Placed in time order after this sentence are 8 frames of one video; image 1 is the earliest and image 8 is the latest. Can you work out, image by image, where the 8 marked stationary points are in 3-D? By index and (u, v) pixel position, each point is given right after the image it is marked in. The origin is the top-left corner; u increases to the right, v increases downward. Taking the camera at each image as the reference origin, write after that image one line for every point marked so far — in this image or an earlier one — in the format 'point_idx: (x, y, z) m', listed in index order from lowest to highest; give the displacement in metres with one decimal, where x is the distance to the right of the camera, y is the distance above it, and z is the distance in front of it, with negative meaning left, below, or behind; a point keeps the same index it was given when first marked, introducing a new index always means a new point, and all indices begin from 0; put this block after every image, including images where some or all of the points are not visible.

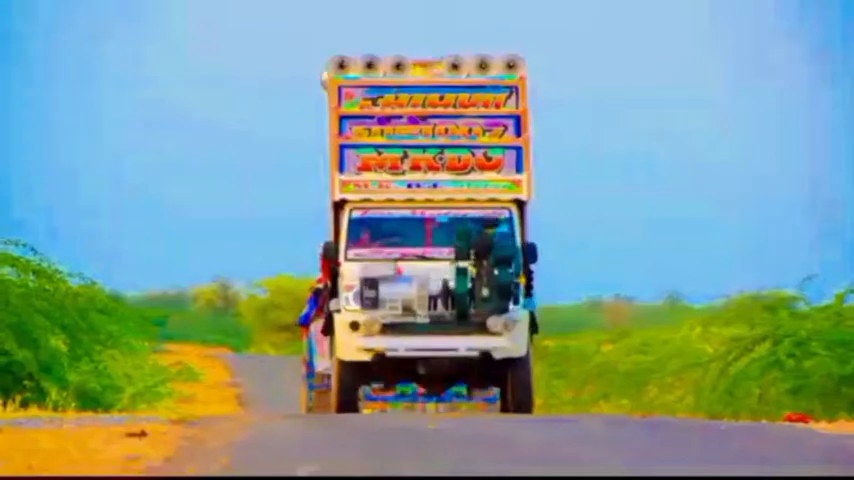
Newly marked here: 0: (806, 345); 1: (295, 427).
0: (+4.5, -1.3, +19.8) m
1: (-1.6, -2.1, +19.2) m
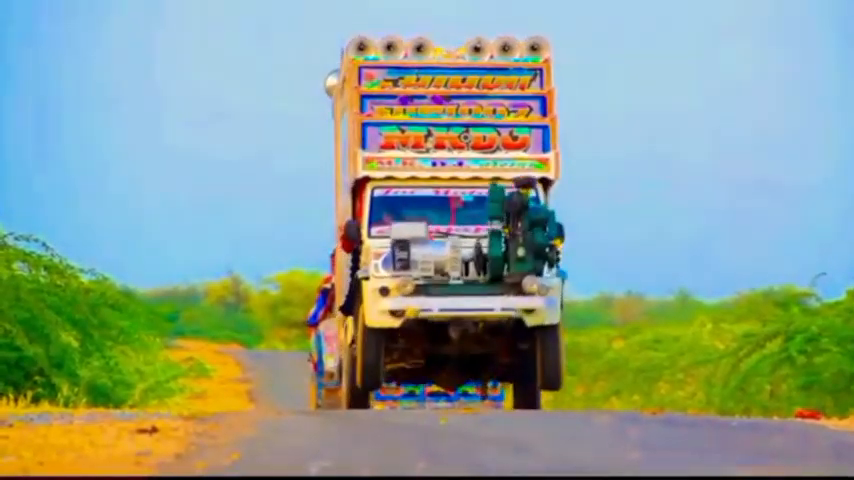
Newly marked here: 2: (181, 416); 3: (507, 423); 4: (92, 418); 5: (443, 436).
0: (+4.7, -1.2, +19.6) m
1: (-1.5, -2.1, +19.2) m
2: (-3.0, -2.1, +19.9) m
3: (+0.9, -2.1, +18.5) m
4: (-3.8, -2.0, +18.6) m
5: (+0.2, -2.1, +17.7) m
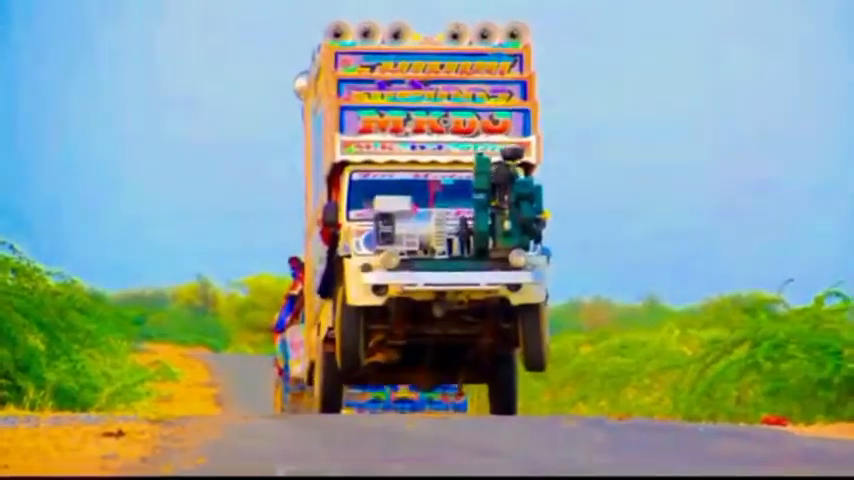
0: (+4.3, -1.3, +19.7) m
1: (-1.8, -2.2, +19.2) m
2: (-3.4, -2.2, +19.9) m
3: (+0.5, -2.1, +18.5) m
4: (-4.2, -2.0, +18.5) m
5: (-0.2, -2.1, +17.7) m
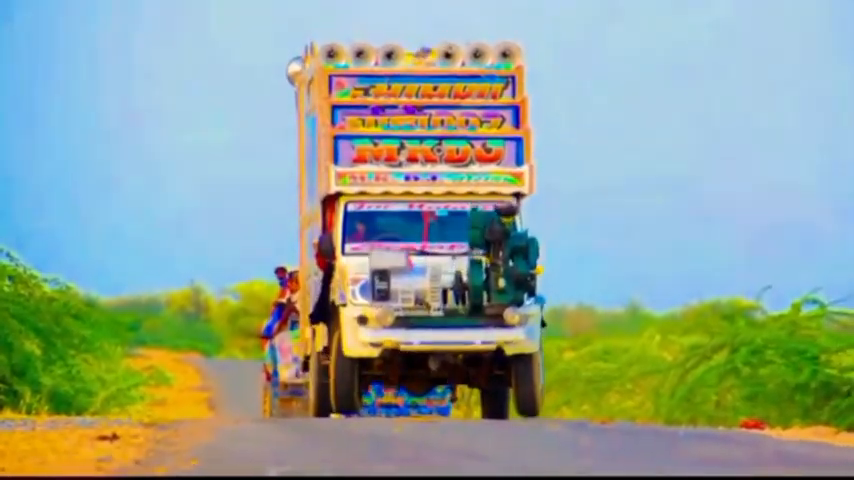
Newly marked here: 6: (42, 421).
0: (+4.1, -1.4, +20.2) m
1: (-2.0, -2.2, +19.7) m
2: (-3.5, -2.3, +20.4) m
3: (+0.4, -2.2, +19.0) m
4: (-4.3, -2.1, +19.0) m
5: (-0.4, -2.2, +18.2) m
6: (-4.5, -2.1, +19.3) m
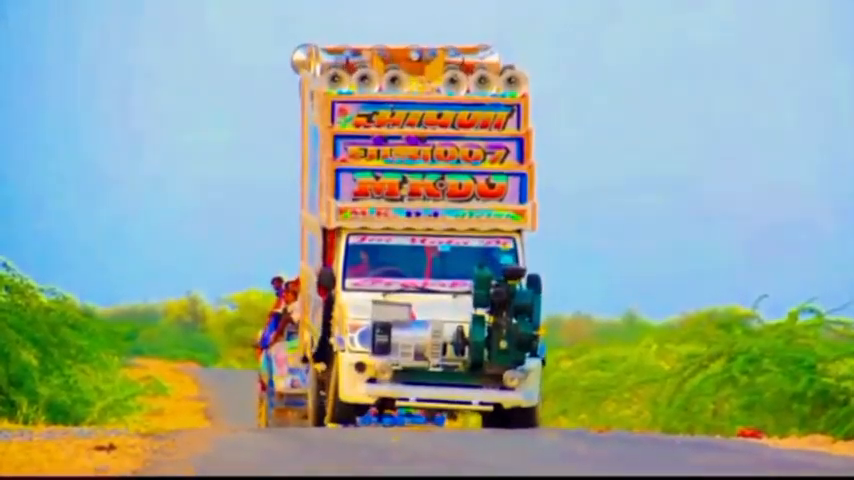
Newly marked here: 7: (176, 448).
0: (+4.1, -1.5, +20.2) m
1: (-2.0, -2.4, +19.7) m
2: (-3.6, -2.4, +20.4) m
3: (+0.3, -2.3, +19.0) m
4: (-4.4, -2.3, +19.0) m
5: (-0.4, -2.4, +18.2) m
6: (-4.6, -2.2, +19.3) m
7: (-3.0, -2.5, +19.5) m
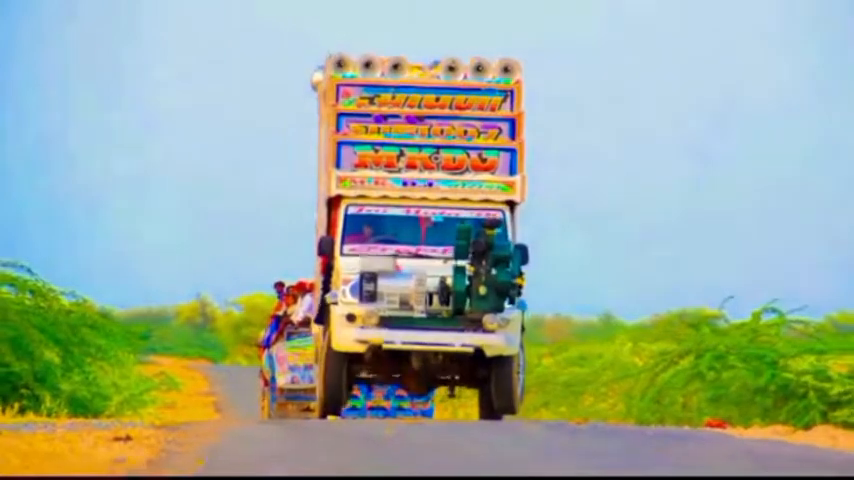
0: (+4.0, -1.6, +21.8) m
1: (-2.2, -2.5, +21.4) m
2: (-3.7, -2.5, +22.1) m
3: (+0.2, -2.4, +20.7) m
4: (-4.5, -2.4, +20.7) m
5: (-0.6, -2.4, +19.9) m
6: (-4.7, -2.4, +21.0) m
7: (-3.1, -2.6, +21.2) m
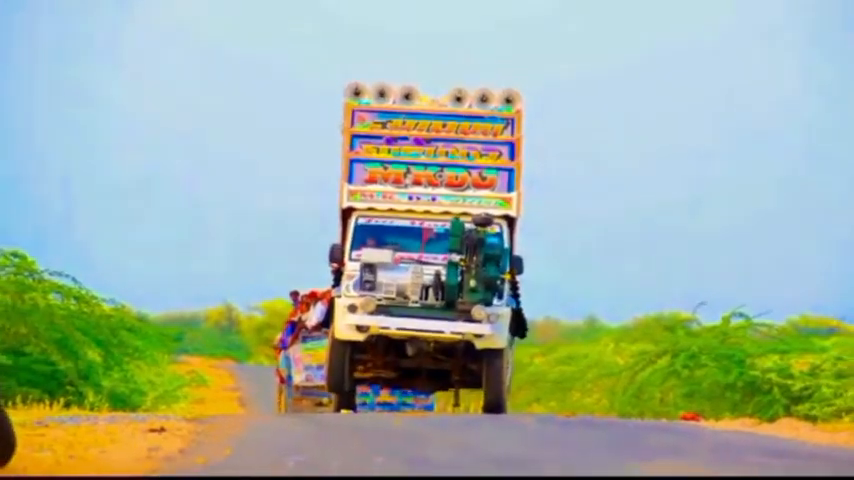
0: (+4.0, -1.7, +24.3) m
1: (-2.1, -2.6, +23.9) m
2: (-3.6, -2.7, +24.6) m
3: (+0.3, -2.6, +23.2) m
4: (-4.4, -2.5, +23.2) m
5: (-0.5, -2.6, +22.4) m
6: (-4.6, -2.5, +23.5) m
7: (-3.1, -2.7, +23.7) m
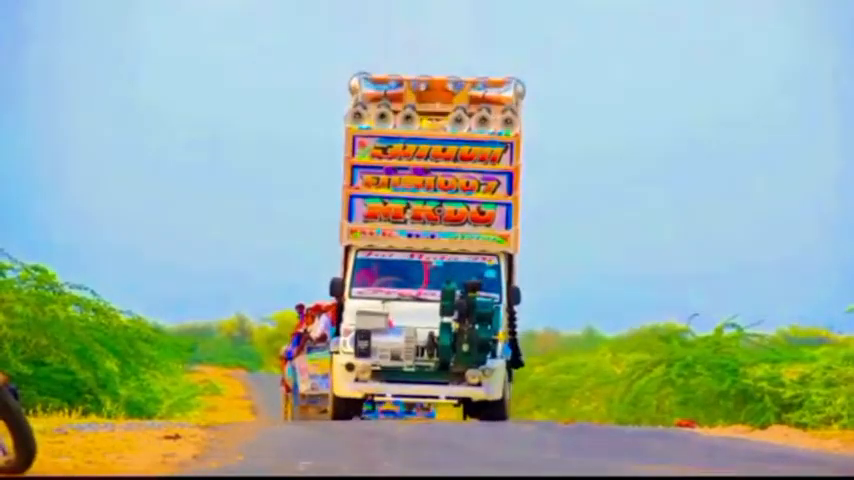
0: (+4.1, -2.0, +25.2) m
1: (-2.0, -2.8, +24.8) m
2: (-3.6, -2.9, +25.6) m
3: (+0.3, -2.8, +24.1) m
4: (-4.4, -2.8, +24.2) m
5: (-0.4, -2.8, +23.3) m
6: (-4.6, -2.7, +24.5) m
7: (-3.0, -3.0, +24.7) m
